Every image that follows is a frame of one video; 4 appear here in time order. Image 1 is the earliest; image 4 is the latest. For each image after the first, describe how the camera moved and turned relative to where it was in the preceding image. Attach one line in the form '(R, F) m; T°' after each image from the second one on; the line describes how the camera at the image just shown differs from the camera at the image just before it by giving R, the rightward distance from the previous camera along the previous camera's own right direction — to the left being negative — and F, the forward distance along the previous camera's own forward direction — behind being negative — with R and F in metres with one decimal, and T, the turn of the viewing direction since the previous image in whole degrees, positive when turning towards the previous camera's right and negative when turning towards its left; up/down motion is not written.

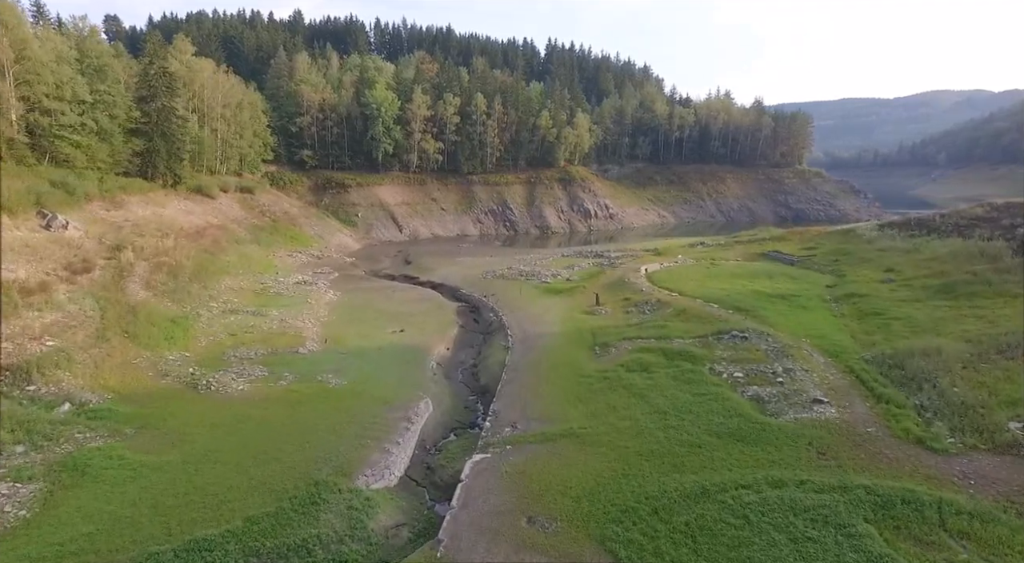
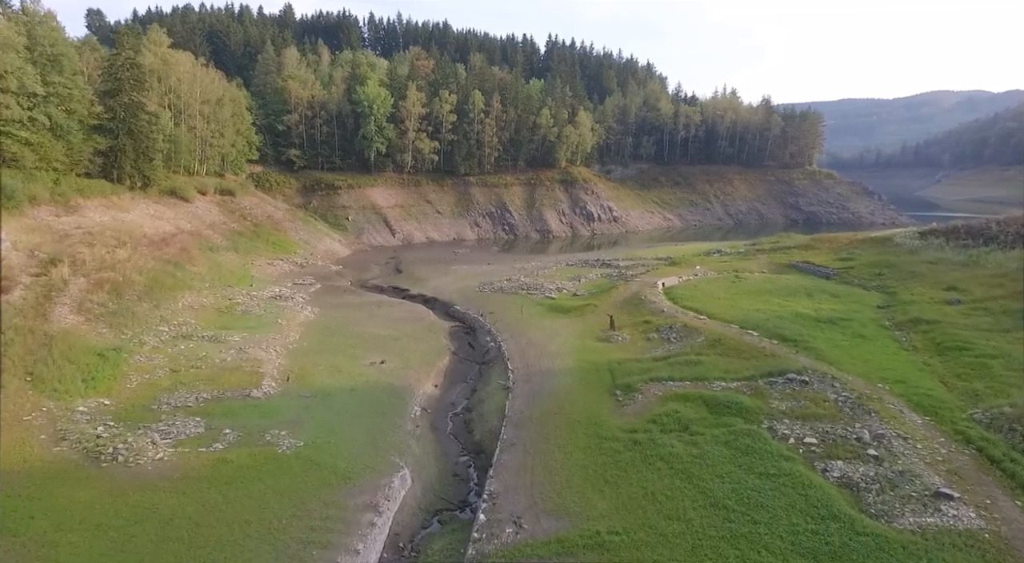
(-0.1, +5.8) m; 0°
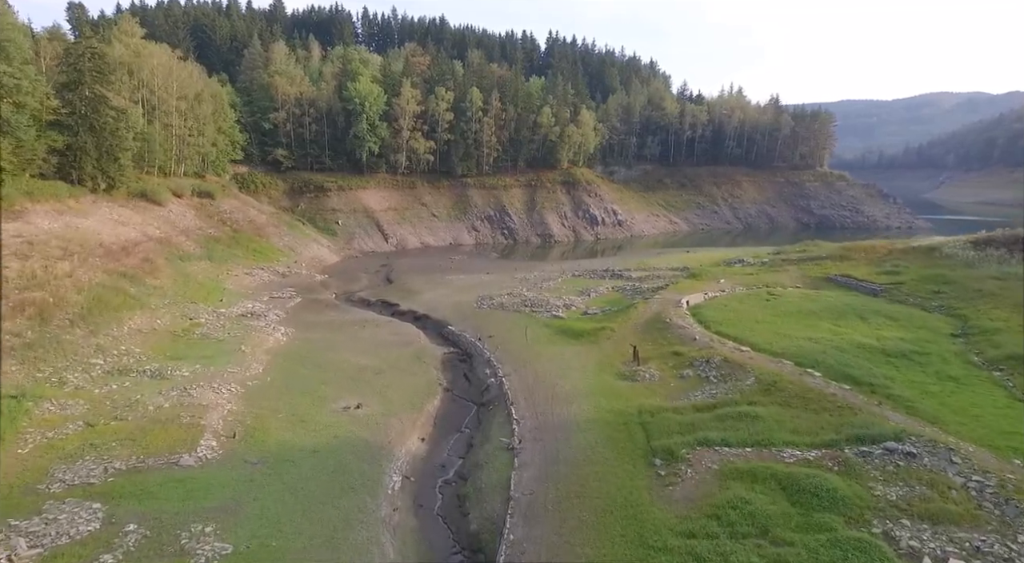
(-0.3, +5.8) m; 0°
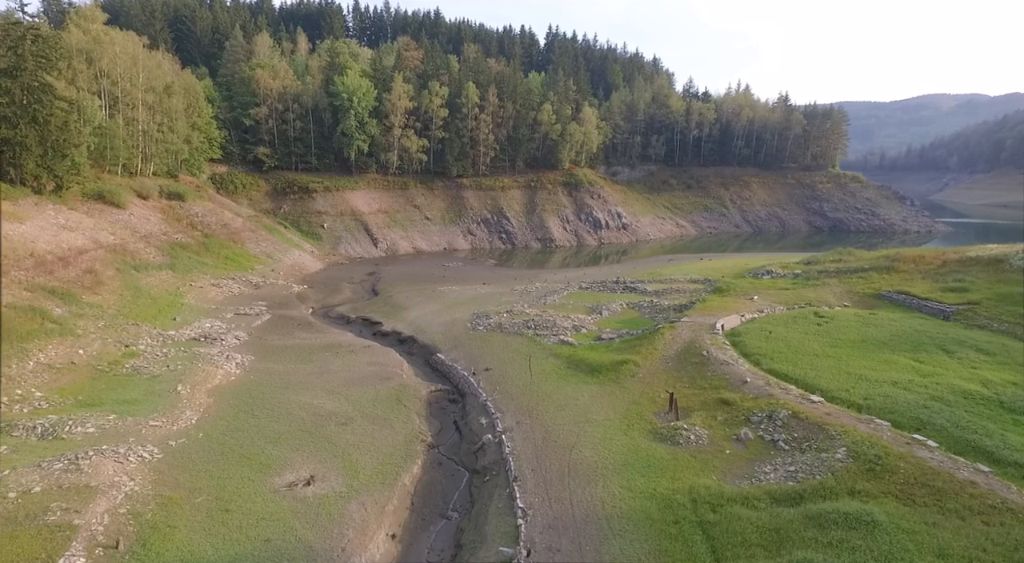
(-0.2, +6.6) m; 0°
